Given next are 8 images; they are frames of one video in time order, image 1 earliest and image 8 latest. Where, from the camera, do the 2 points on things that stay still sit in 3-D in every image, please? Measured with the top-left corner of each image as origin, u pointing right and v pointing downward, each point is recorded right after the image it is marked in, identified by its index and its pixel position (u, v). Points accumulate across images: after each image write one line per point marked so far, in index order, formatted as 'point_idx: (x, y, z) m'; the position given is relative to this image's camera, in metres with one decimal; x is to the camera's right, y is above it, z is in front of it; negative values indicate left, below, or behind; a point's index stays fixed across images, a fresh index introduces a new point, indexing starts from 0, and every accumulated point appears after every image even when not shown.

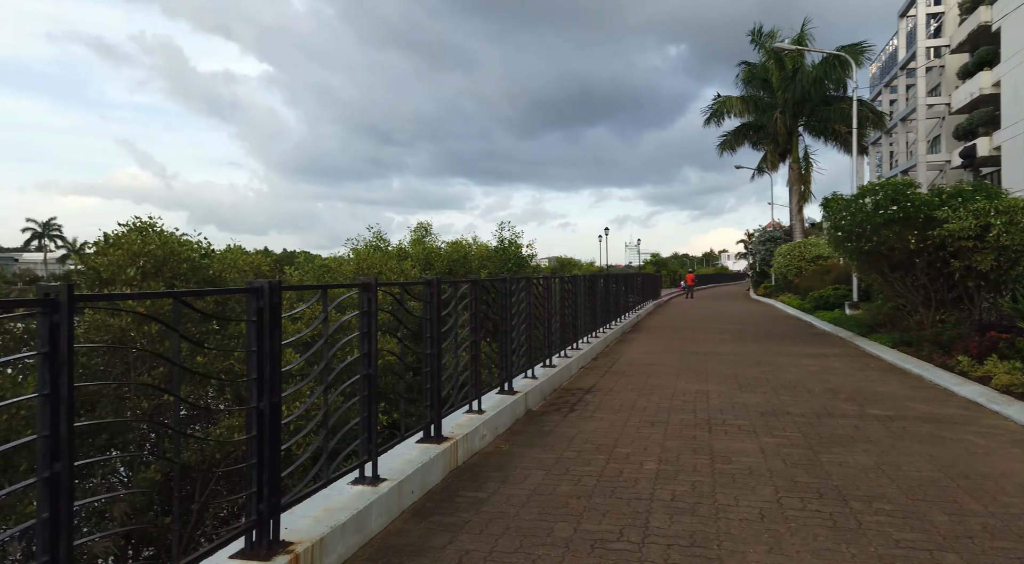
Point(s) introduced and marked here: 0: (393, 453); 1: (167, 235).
0: (-0.7, -1.0, +4.0) m
1: (-3.8, +0.5, +7.6) m
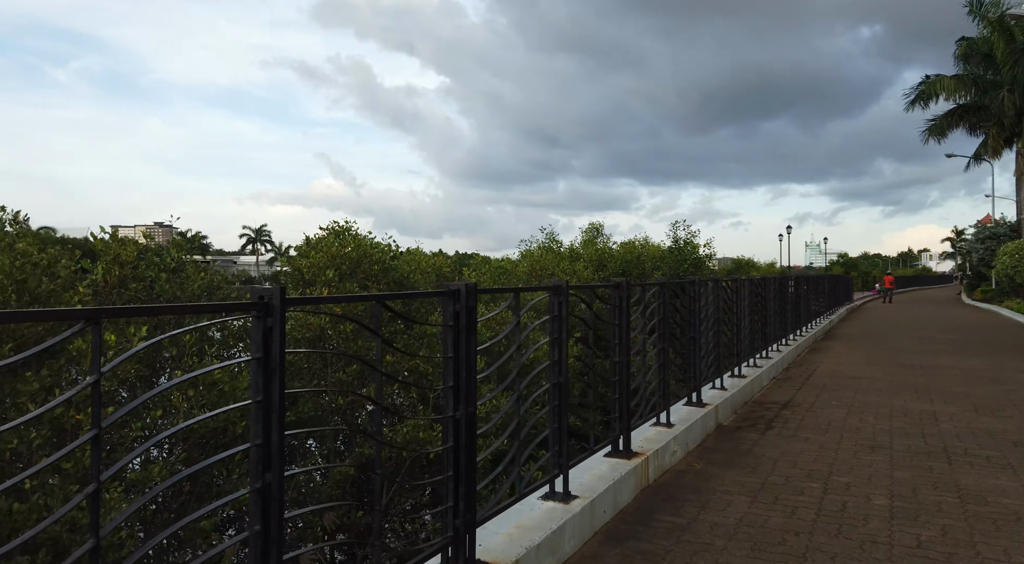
0: (+0.4, -1.0, +3.8) m
1: (-1.8, +0.5, +8.0) m
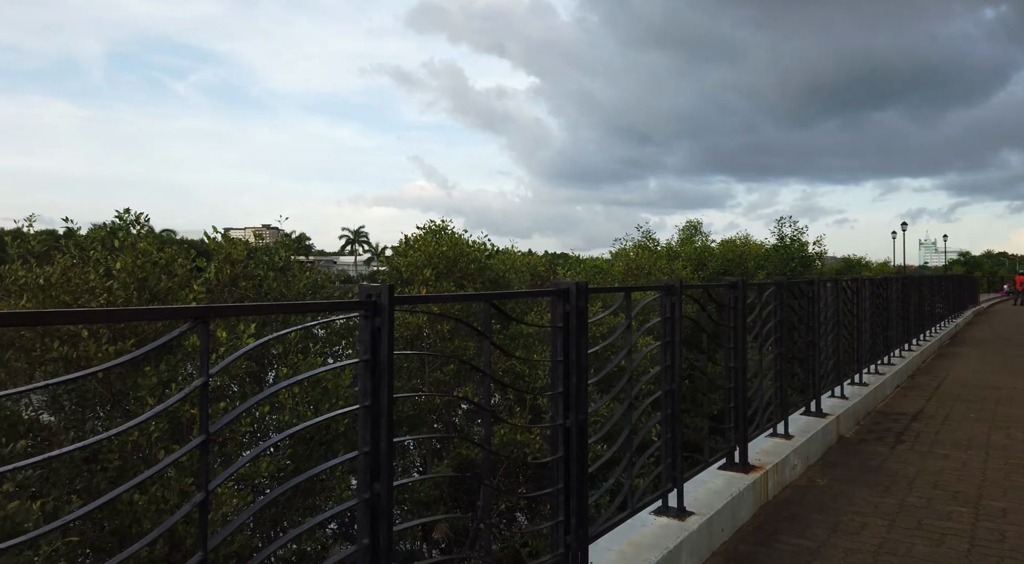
0: (+0.9, -1.0, +3.5) m
1: (-0.7, +0.5, +8.0) m
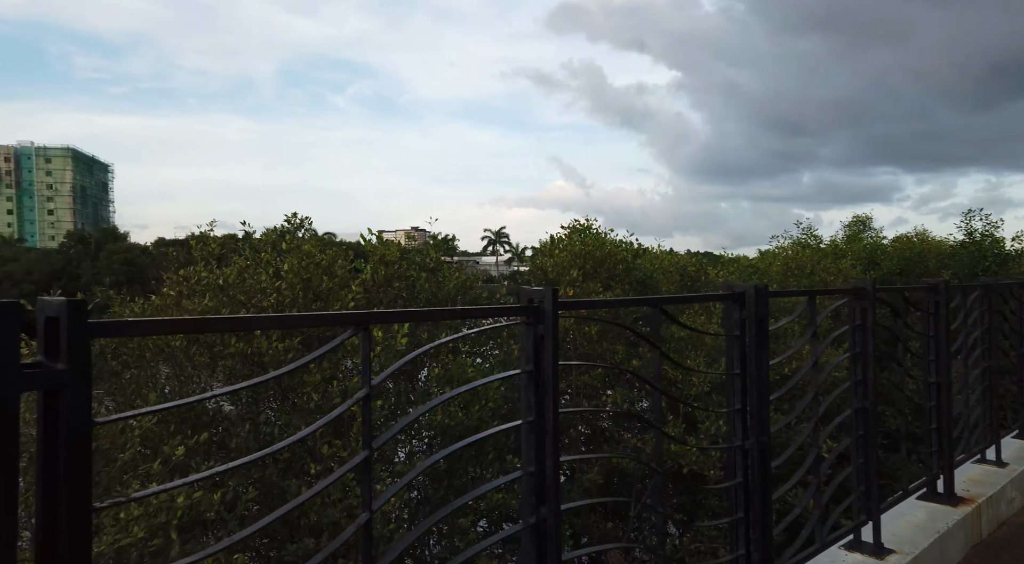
0: (+1.7, -1.0, +3.1) m
1: (+1.0, +0.5, +7.8) m
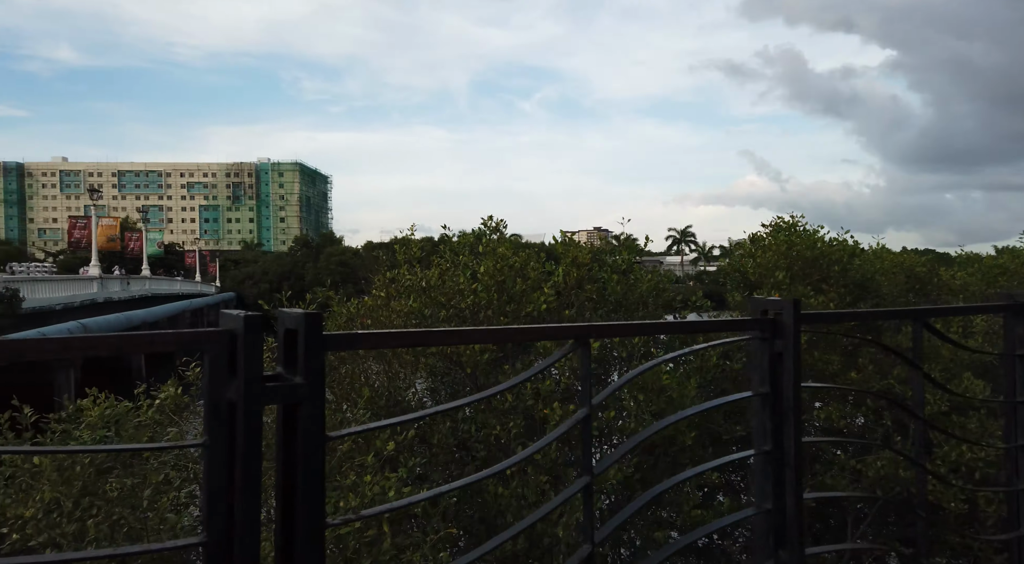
0: (+2.5, -1.0, +2.4) m
1: (+3.1, +0.5, +7.1) m
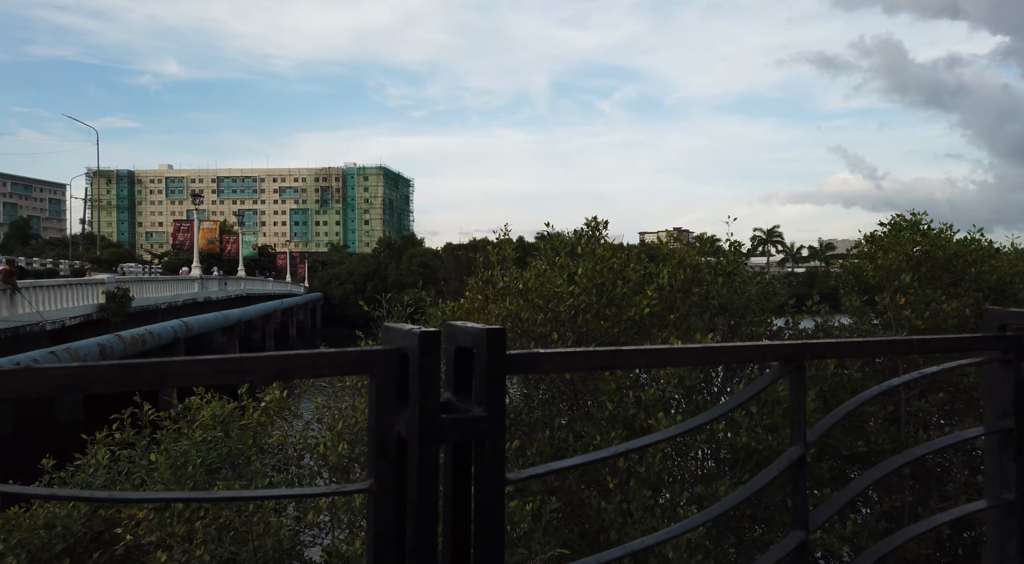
0: (+2.9, -1.1, +1.8) m
1: (+4.1, +0.5, +6.5) m
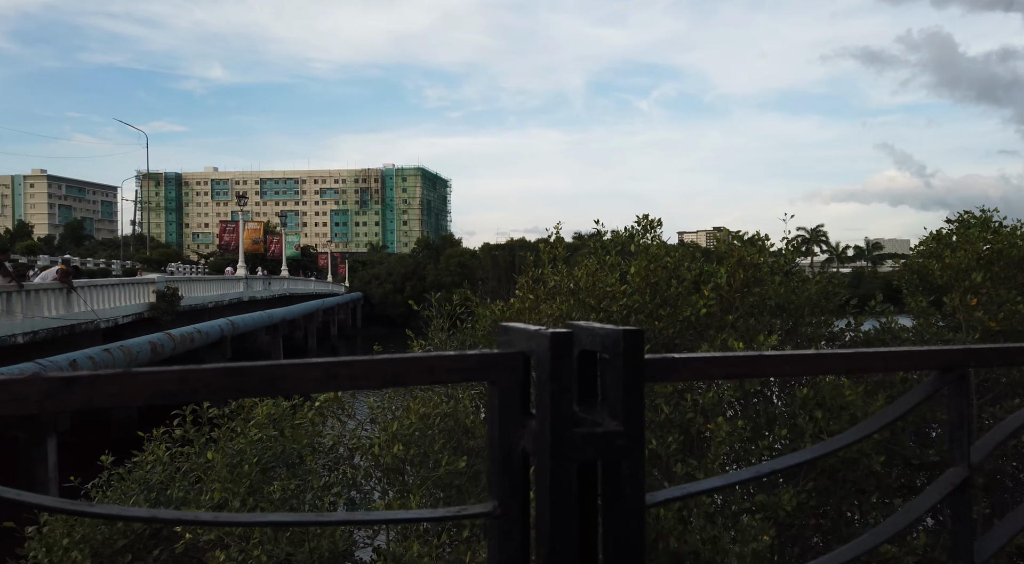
0: (+3.1, -1.1, +1.6) m
1: (+4.5, +0.5, +6.1) m
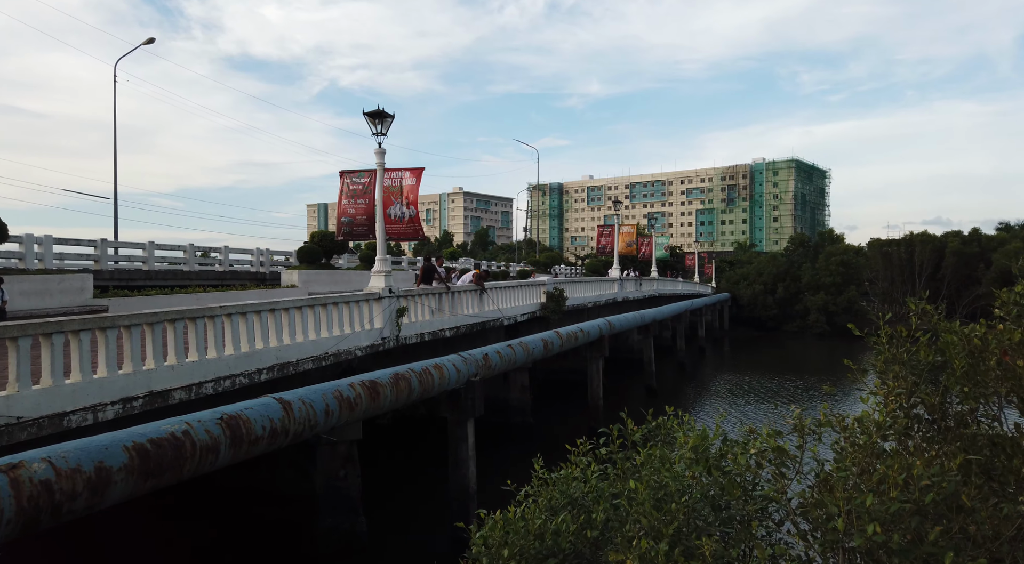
0: (+3.7, -1.2, -0.9) m
1: (+7.2, +0.3, +2.3) m
